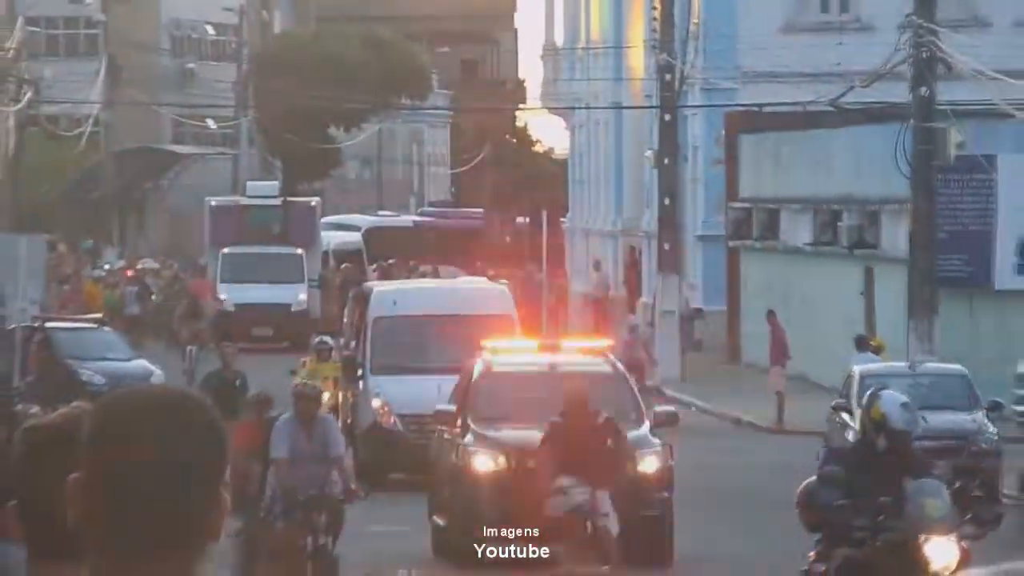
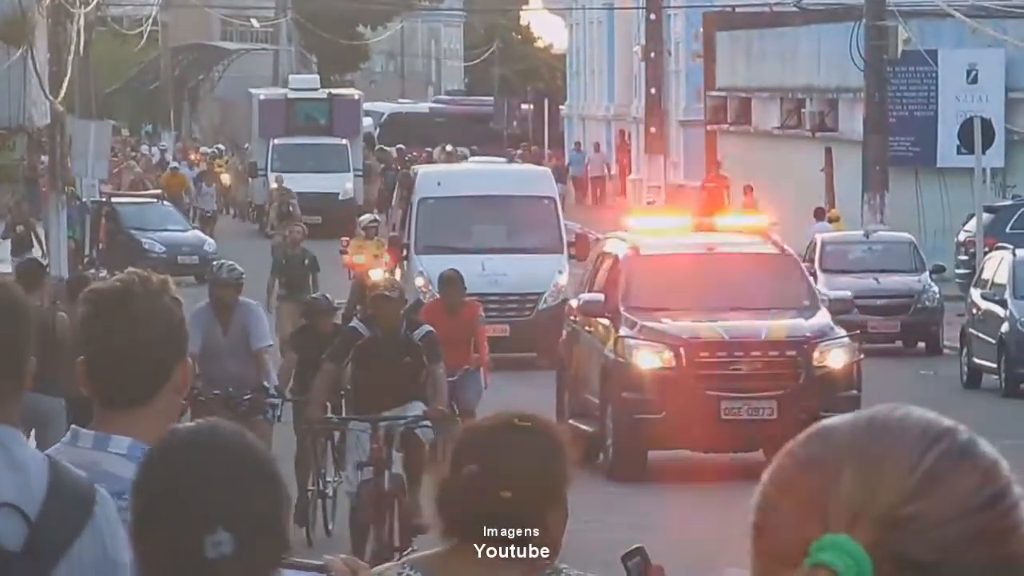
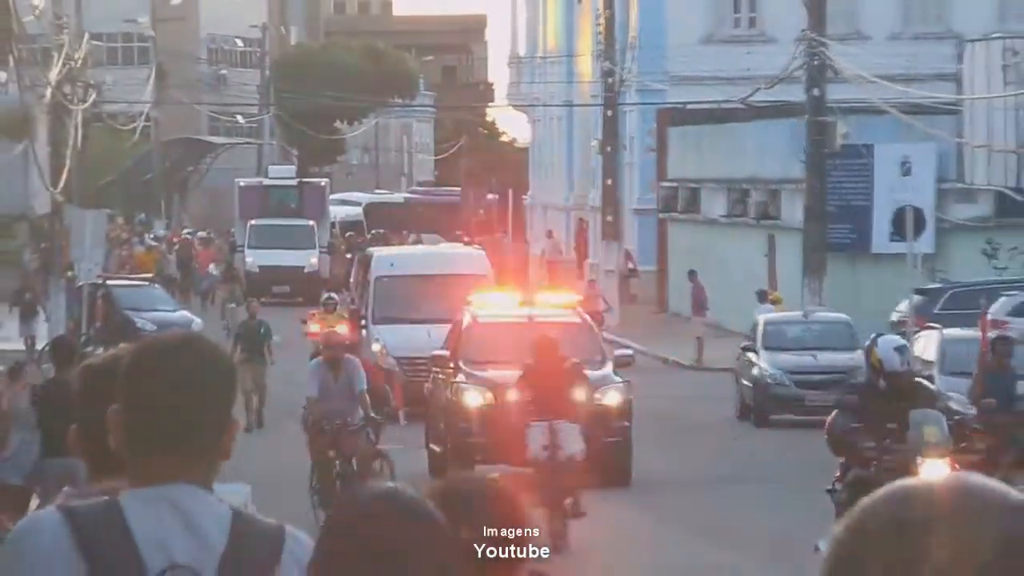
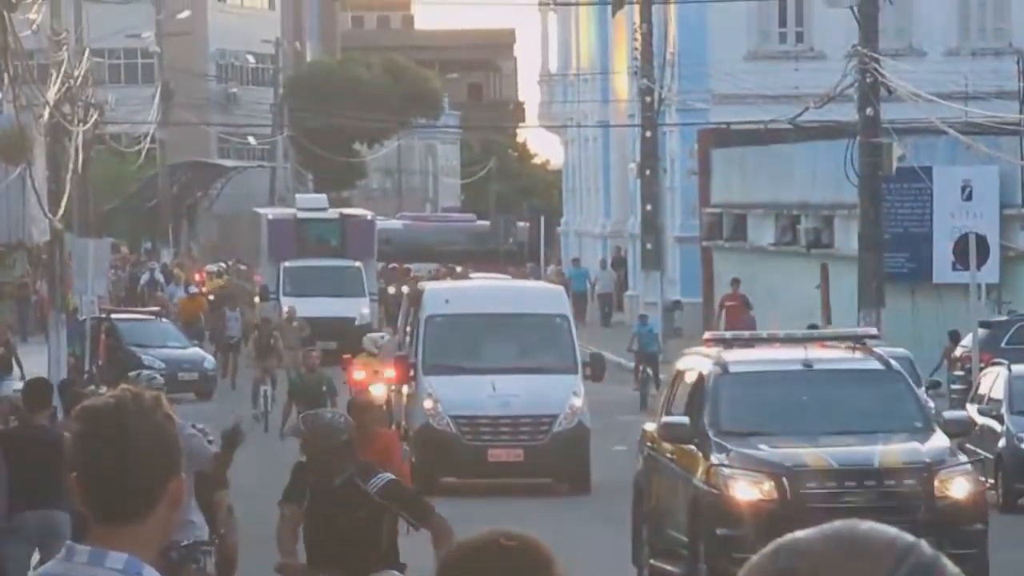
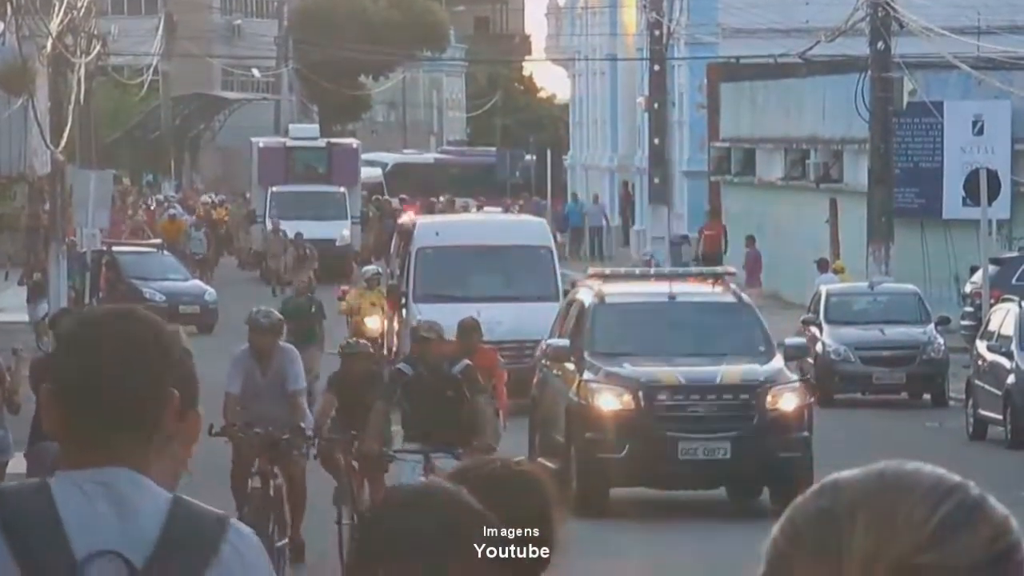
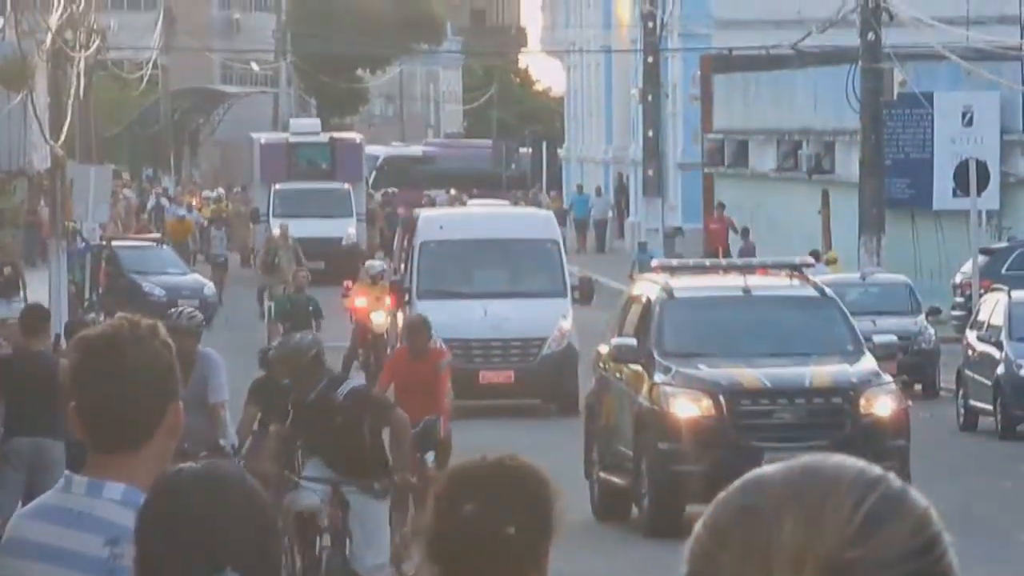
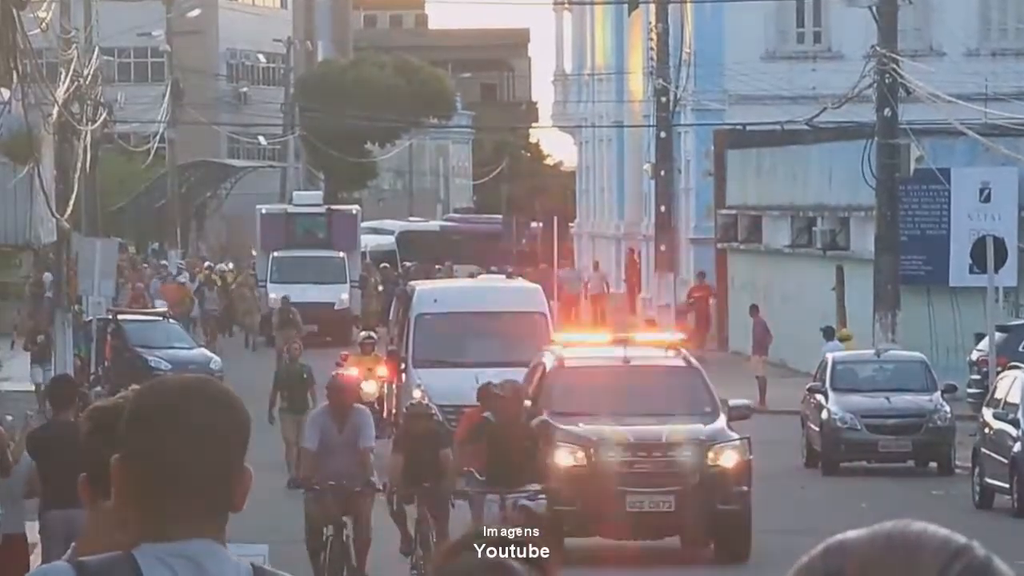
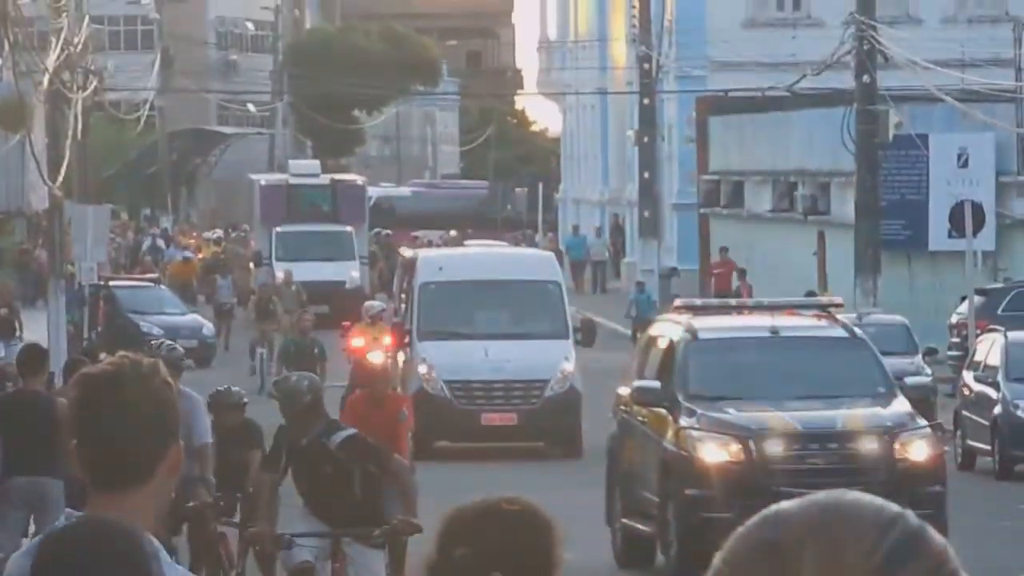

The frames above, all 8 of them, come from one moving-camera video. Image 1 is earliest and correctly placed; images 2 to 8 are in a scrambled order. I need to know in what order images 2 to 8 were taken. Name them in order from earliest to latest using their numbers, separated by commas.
3, 7, 5, 2, 6, 8, 4
